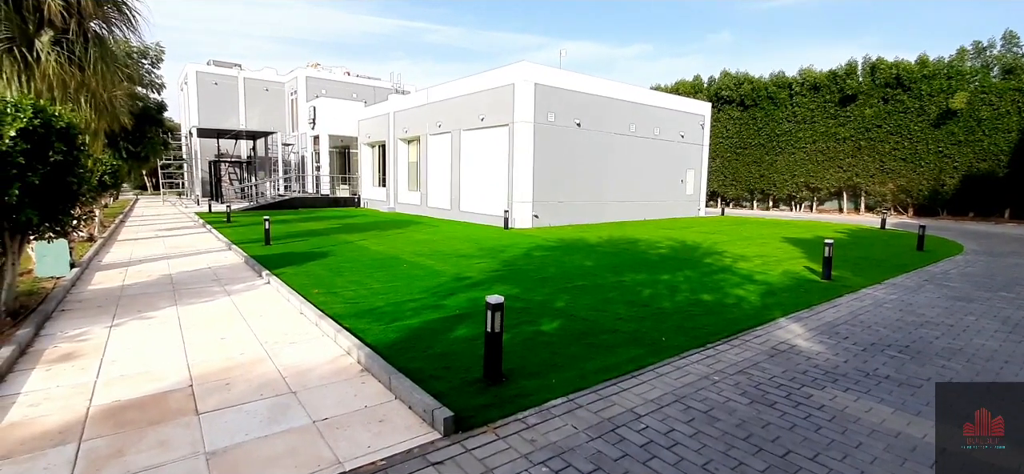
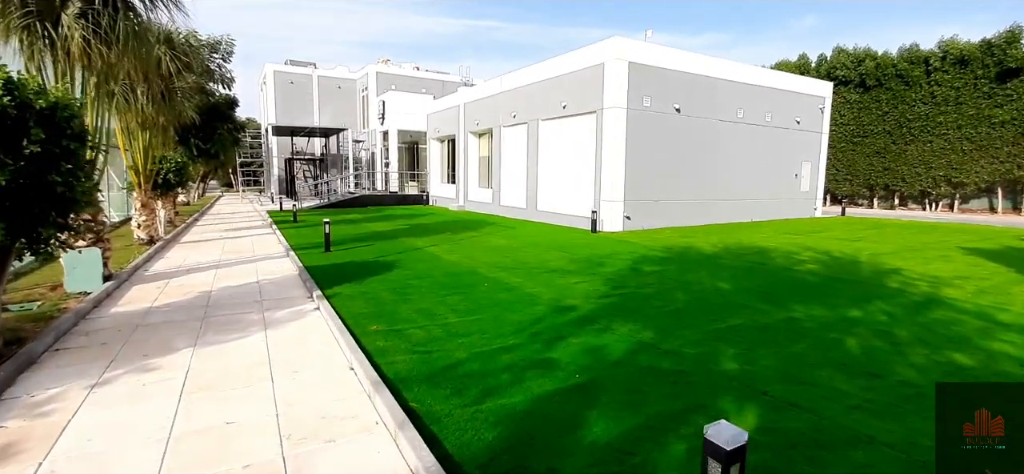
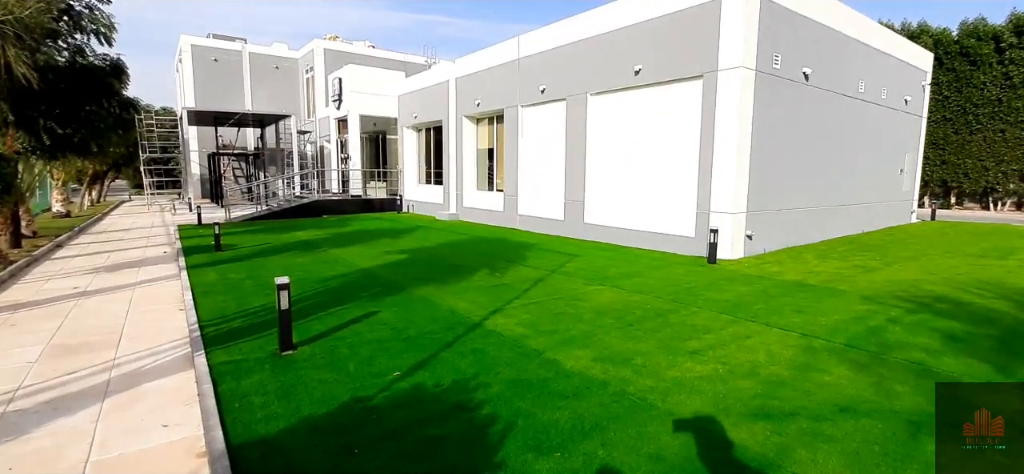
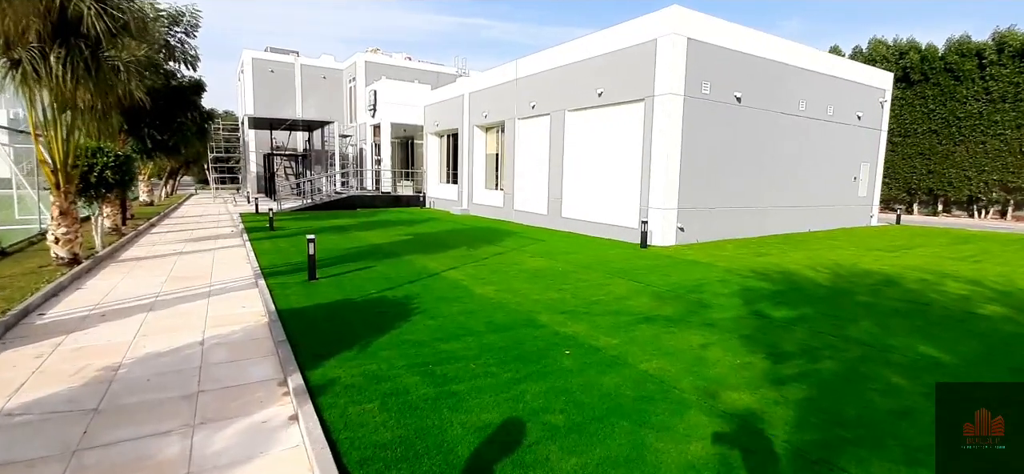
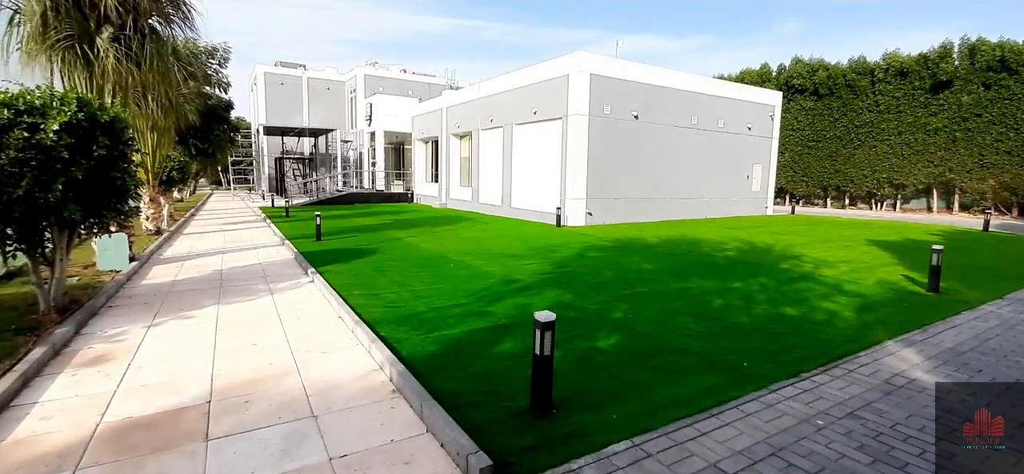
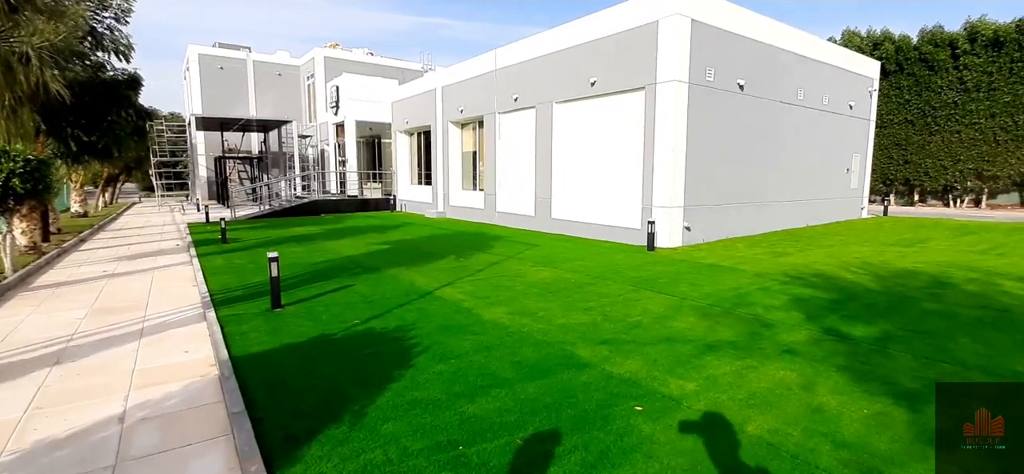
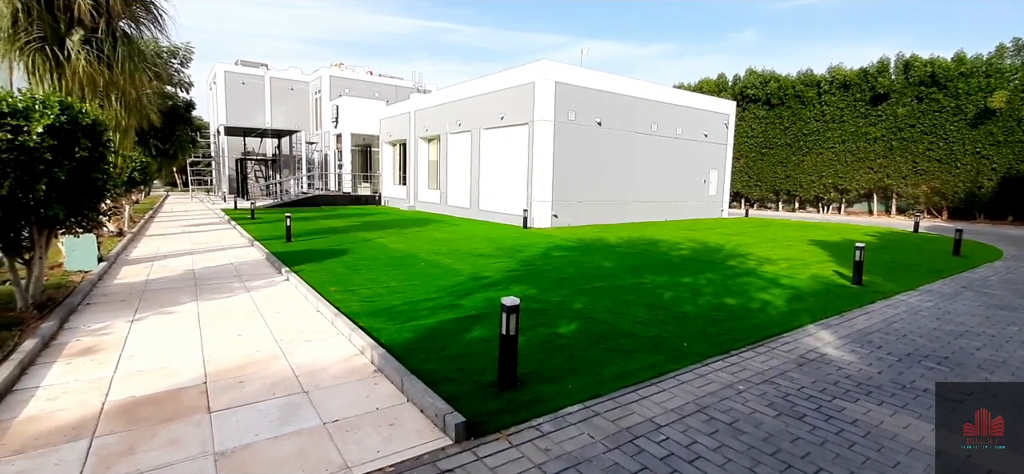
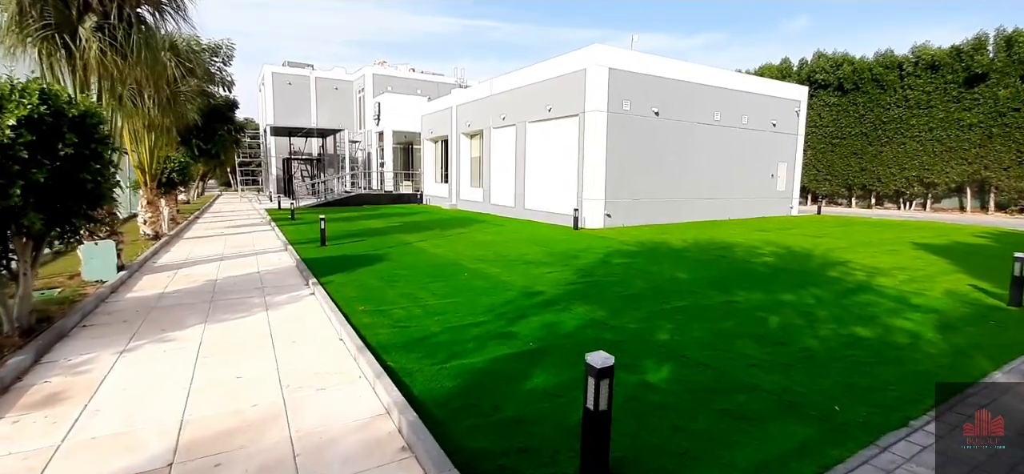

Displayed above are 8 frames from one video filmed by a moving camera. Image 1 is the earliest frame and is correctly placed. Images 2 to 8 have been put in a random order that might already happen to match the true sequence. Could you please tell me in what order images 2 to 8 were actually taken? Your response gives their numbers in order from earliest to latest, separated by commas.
7, 5, 8, 2, 4, 6, 3
